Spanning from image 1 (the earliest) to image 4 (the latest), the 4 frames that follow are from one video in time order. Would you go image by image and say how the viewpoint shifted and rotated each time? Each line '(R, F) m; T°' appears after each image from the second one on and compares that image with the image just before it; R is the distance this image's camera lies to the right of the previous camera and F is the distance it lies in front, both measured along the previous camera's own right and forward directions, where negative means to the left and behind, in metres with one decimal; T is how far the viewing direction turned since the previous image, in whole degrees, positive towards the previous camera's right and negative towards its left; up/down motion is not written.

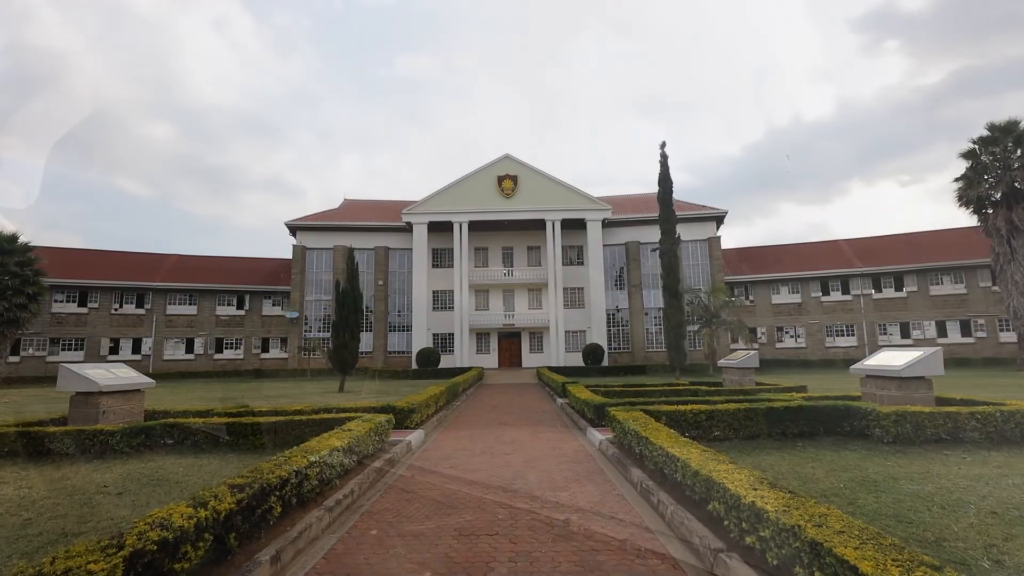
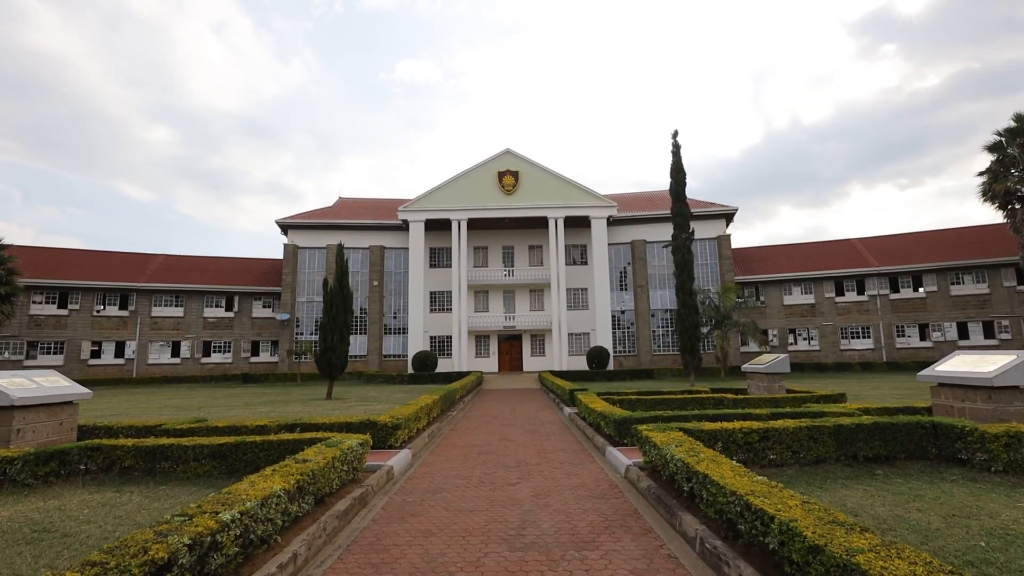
(-0.1, +1.6) m; 0°
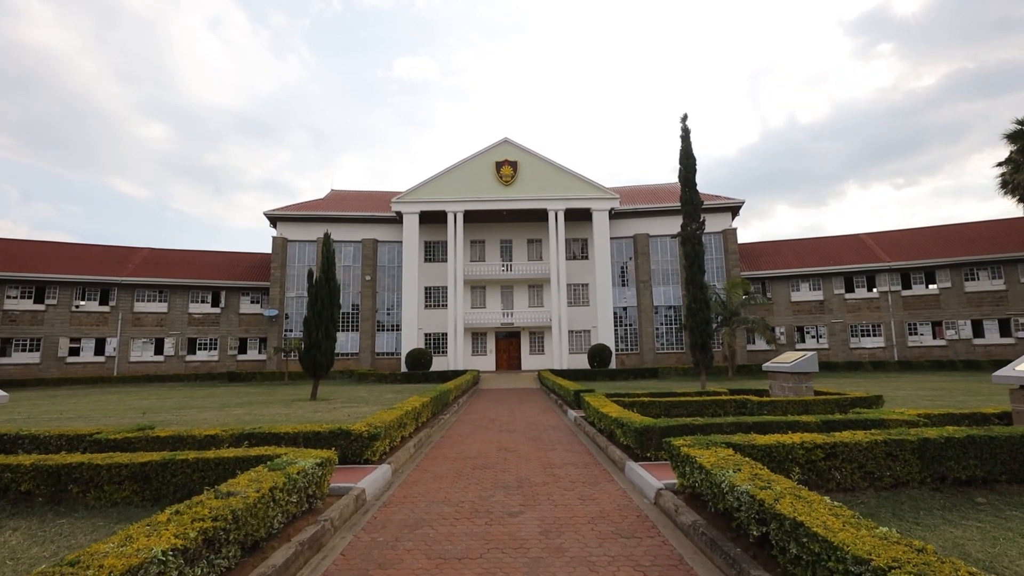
(-0.1, +1.4) m; 0°
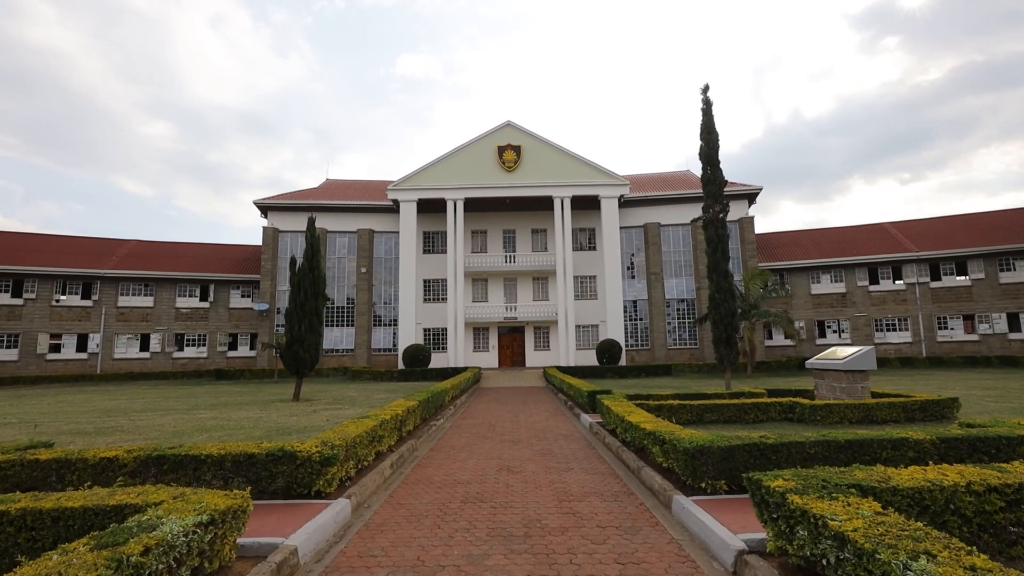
(0.0, +1.9) m; 0°
